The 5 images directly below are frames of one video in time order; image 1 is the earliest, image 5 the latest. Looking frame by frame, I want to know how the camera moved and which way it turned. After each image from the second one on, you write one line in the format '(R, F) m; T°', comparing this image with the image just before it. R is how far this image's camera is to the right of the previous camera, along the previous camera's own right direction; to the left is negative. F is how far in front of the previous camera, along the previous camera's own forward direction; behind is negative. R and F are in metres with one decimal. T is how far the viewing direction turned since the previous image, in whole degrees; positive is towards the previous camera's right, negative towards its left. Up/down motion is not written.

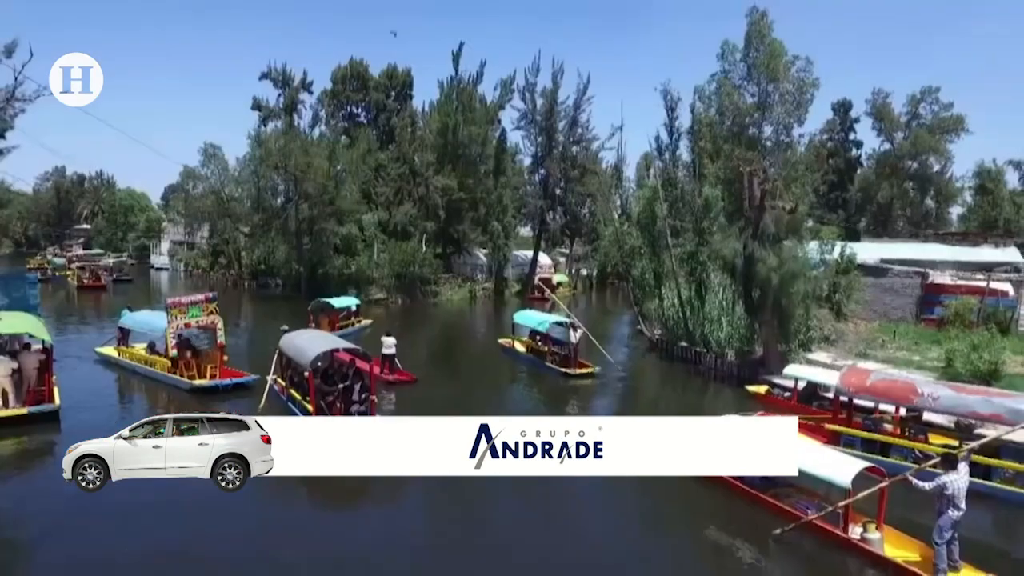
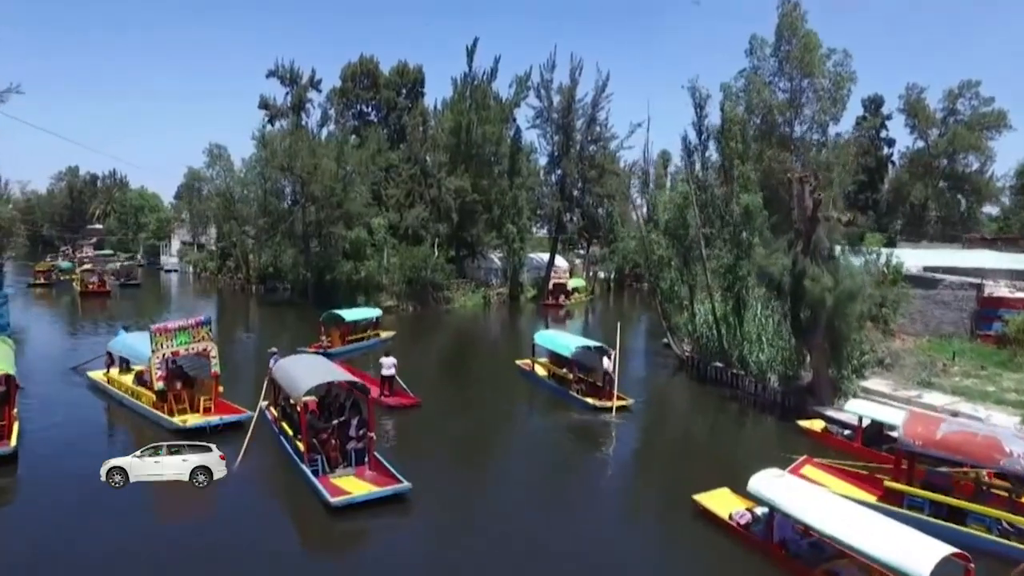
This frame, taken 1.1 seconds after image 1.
(-0.2, +2.4) m; -1°
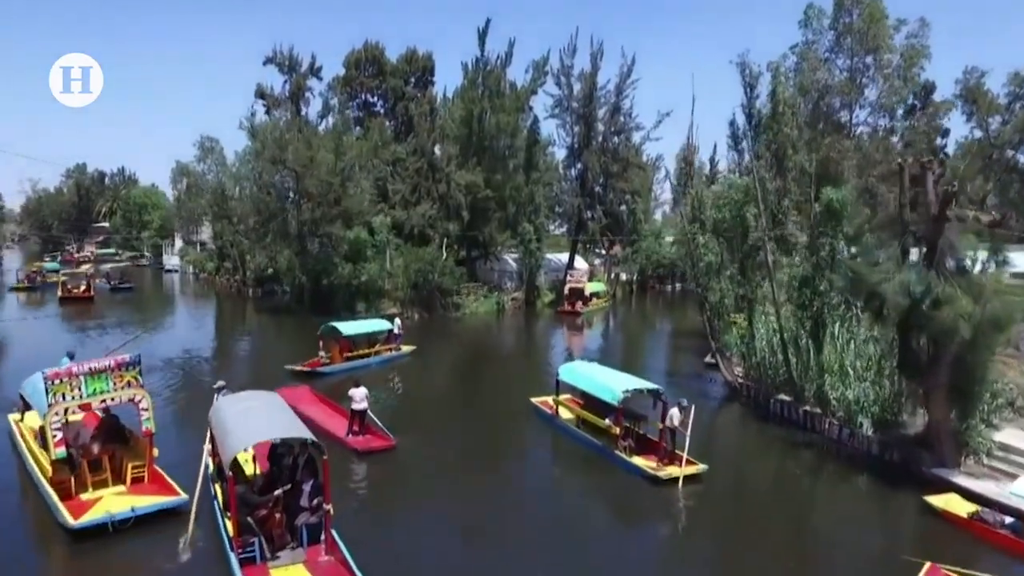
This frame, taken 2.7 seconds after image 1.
(-0.1, +5.0) m; -1°
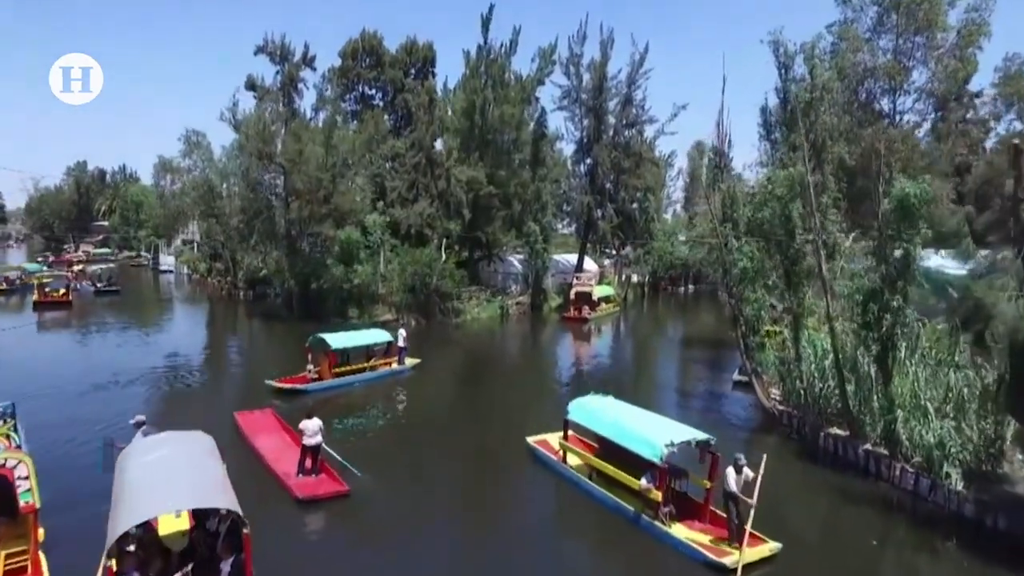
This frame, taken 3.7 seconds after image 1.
(+0.2, +3.5) m; -1°
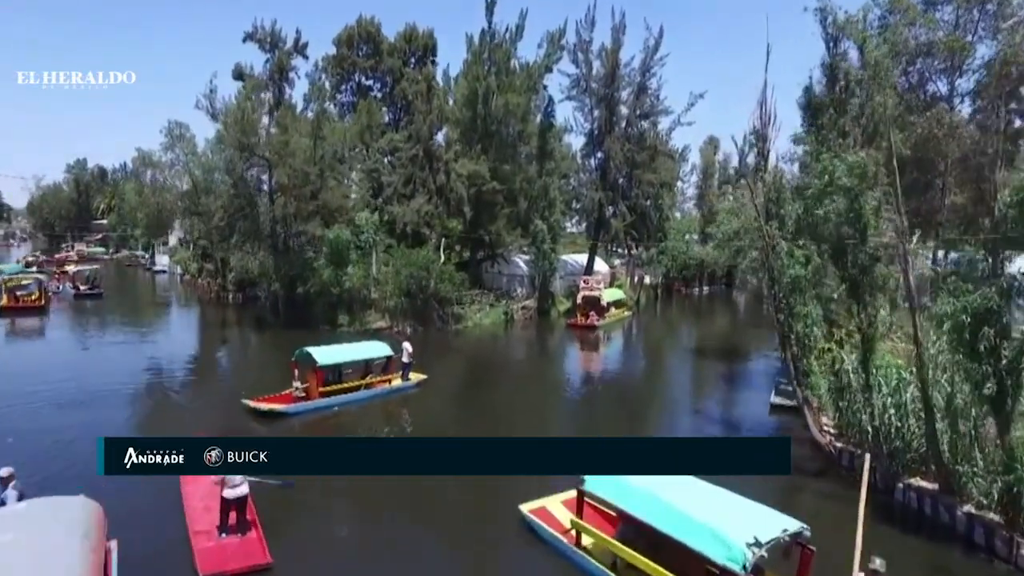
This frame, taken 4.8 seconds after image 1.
(+0.1, +3.7) m; -1°
